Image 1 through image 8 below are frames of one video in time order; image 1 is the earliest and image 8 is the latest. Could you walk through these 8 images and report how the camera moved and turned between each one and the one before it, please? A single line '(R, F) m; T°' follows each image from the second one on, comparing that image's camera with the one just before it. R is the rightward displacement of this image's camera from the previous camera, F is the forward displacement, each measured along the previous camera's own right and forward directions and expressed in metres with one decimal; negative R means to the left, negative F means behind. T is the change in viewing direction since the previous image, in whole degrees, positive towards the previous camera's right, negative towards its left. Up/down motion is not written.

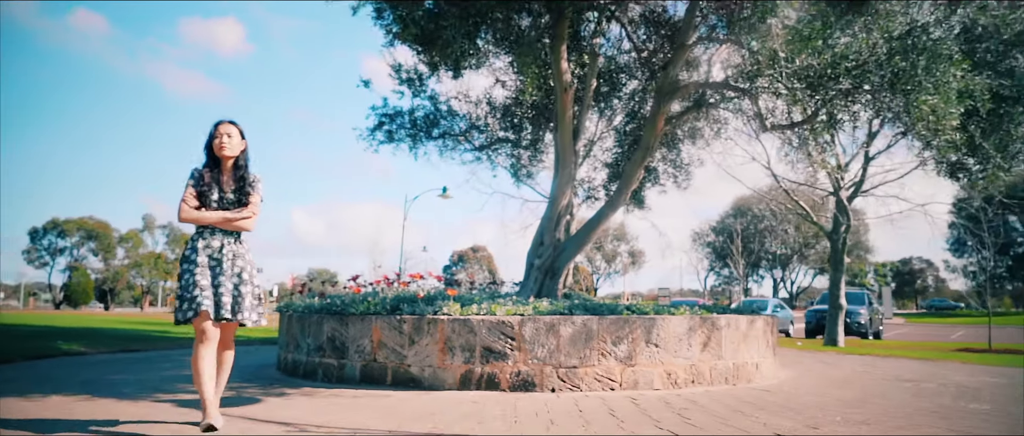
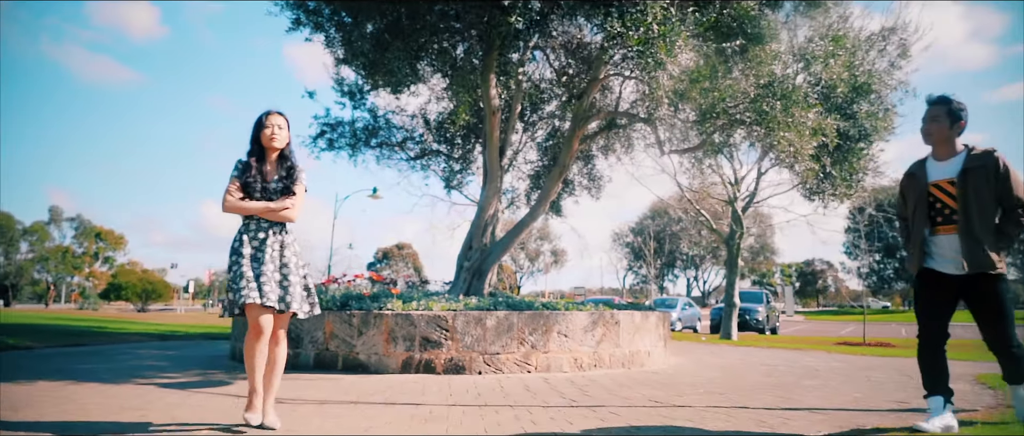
(-0.1, -1.3) m; +7°
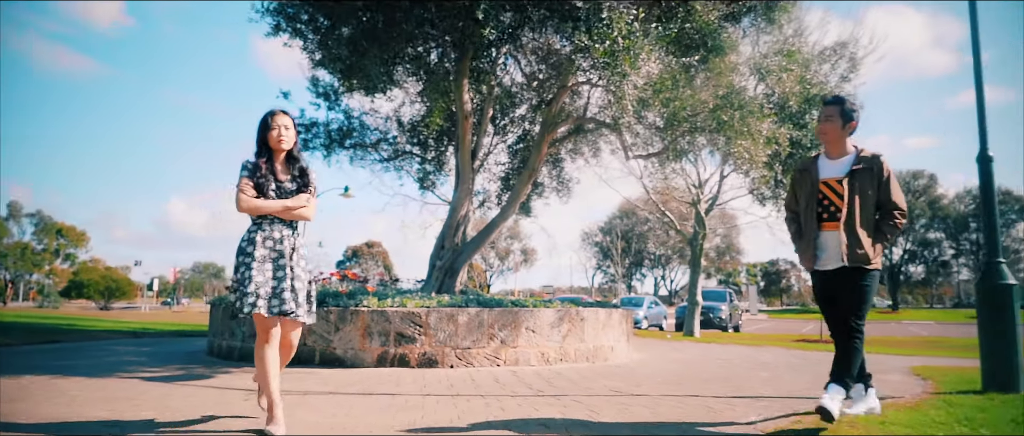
(0.0, -0.4) m; +3°
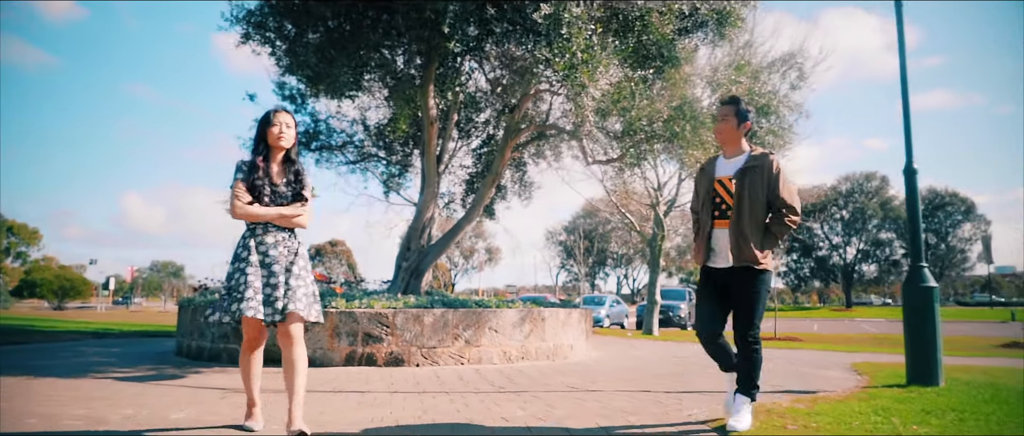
(0.0, -0.4) m; +3°
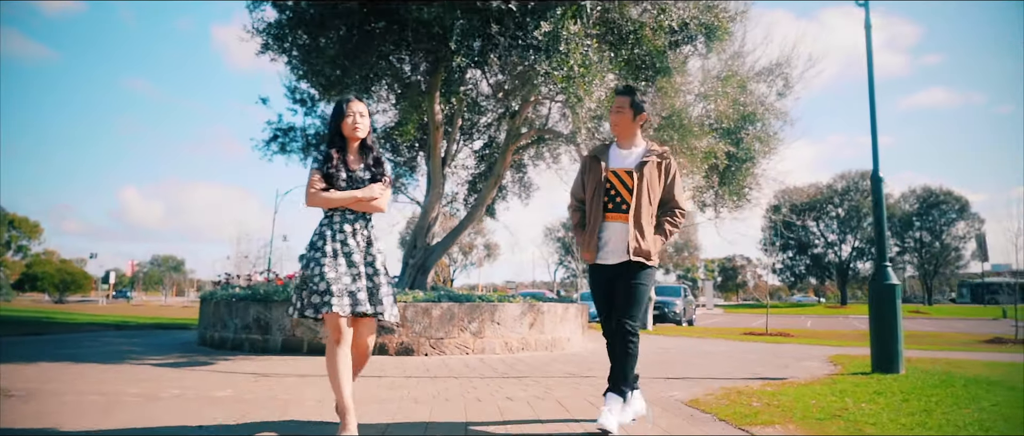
(-0.1, -0.7) m; 0°
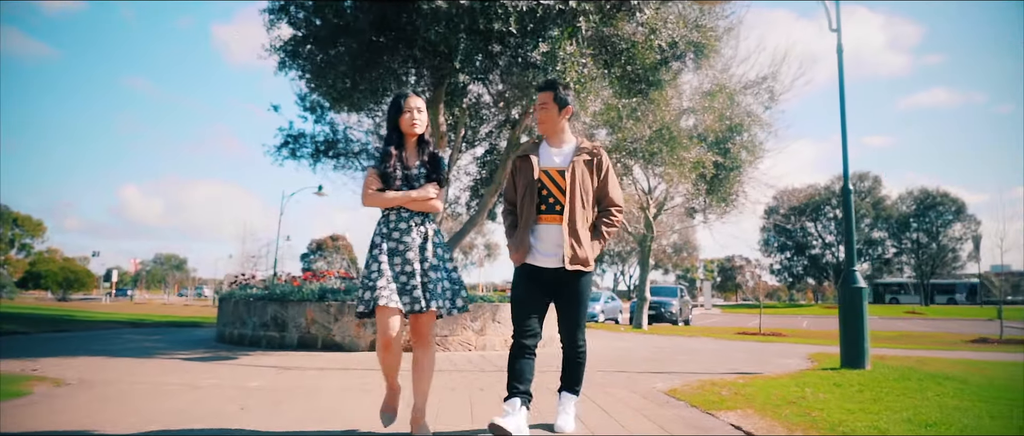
(0.0, -0.7) m; 0°
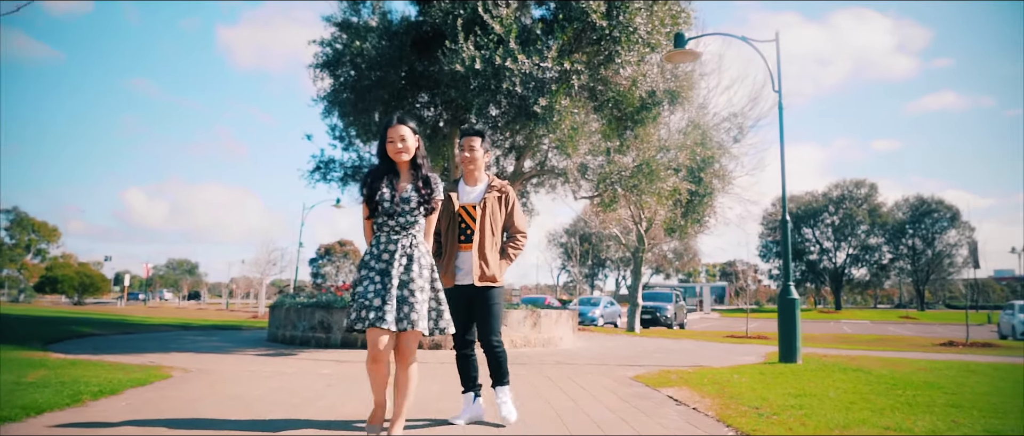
(0.0, -2.1) m; 0°
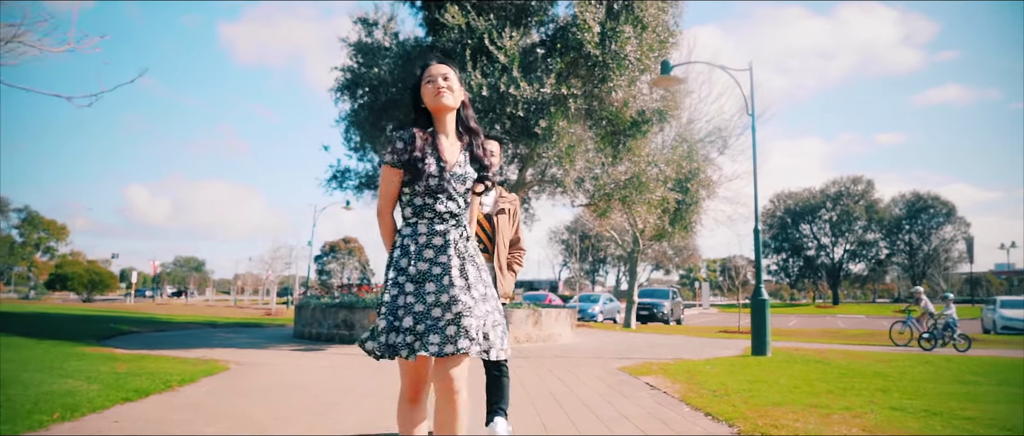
(0.0, -1.4) m; 0°
